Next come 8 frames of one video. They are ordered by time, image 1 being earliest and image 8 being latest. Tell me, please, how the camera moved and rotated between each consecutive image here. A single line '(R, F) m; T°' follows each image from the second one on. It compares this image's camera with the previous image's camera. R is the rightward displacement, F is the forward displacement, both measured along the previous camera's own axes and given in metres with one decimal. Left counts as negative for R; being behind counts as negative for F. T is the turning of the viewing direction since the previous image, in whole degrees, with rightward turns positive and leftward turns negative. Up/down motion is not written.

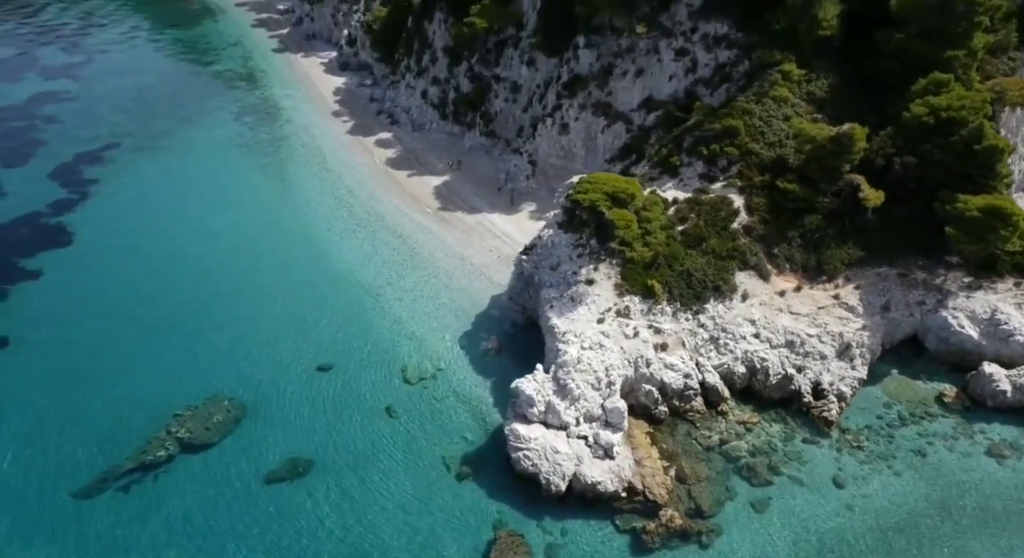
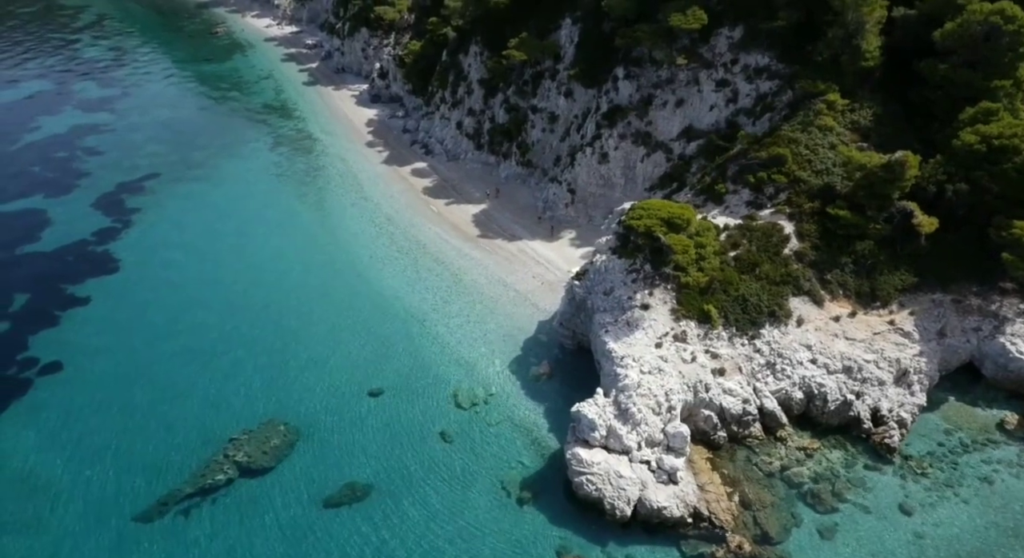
(-2.0, -0.2) m; -1°
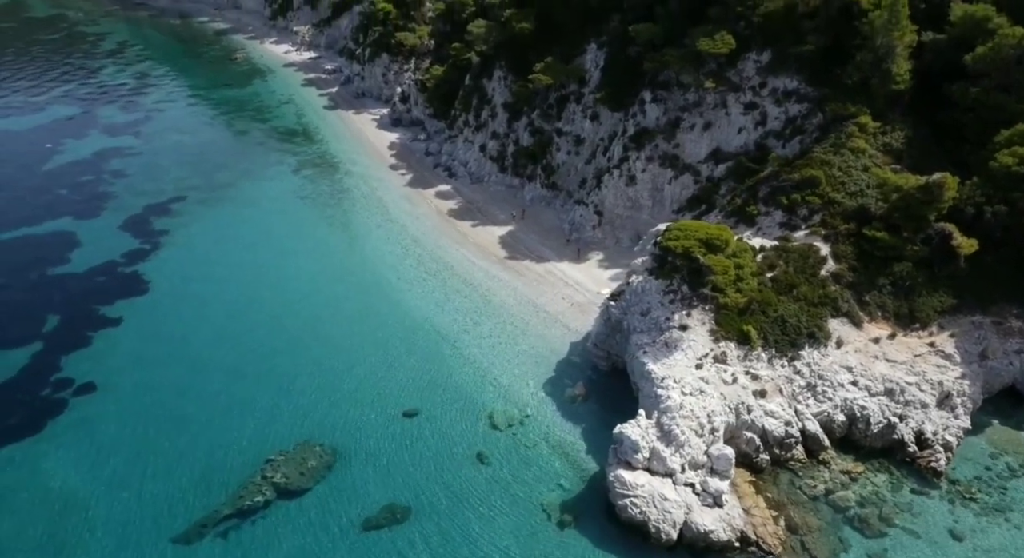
(-1.3, 0.0) m; 0°
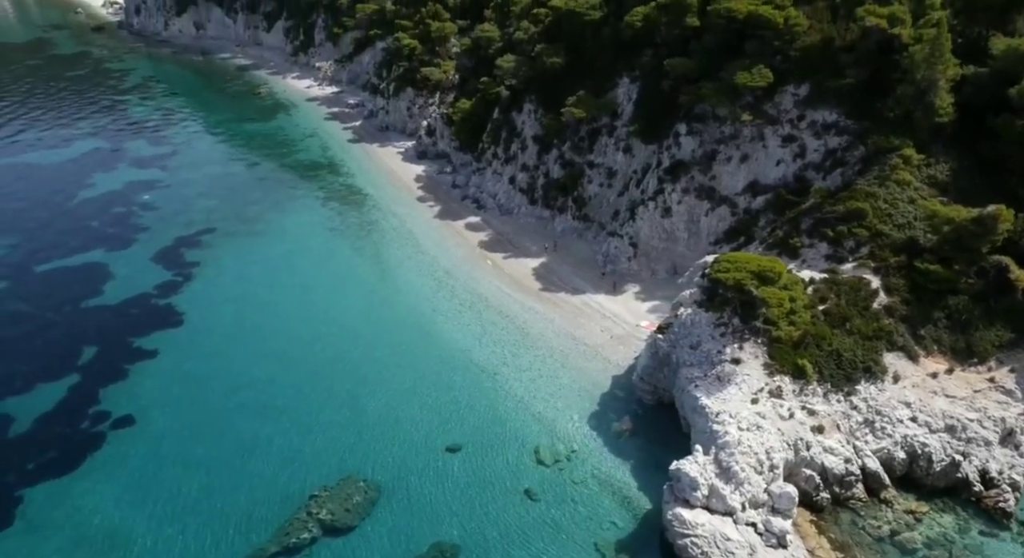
(-1.7, +0.2) m; -1°
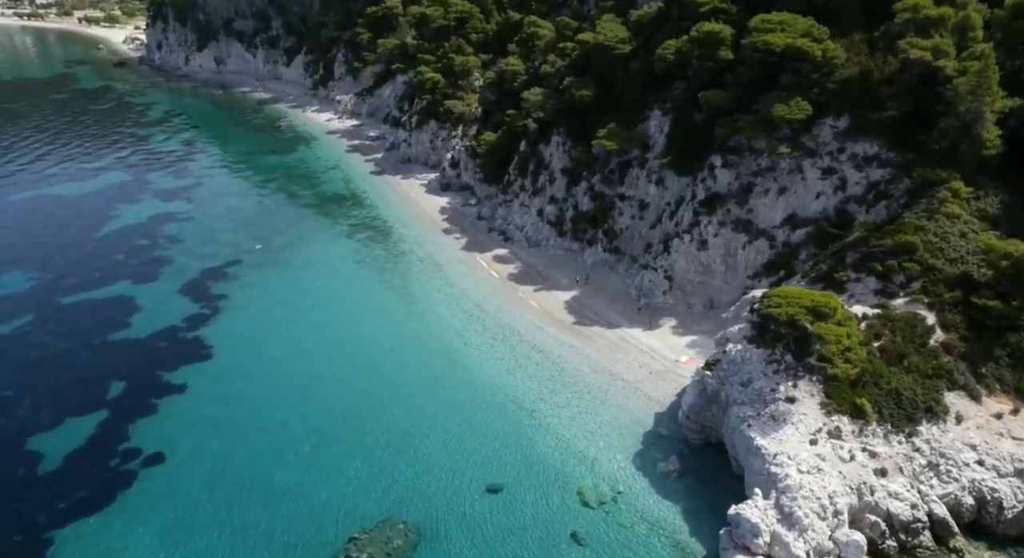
(-1.5, +0.6) m; -1°
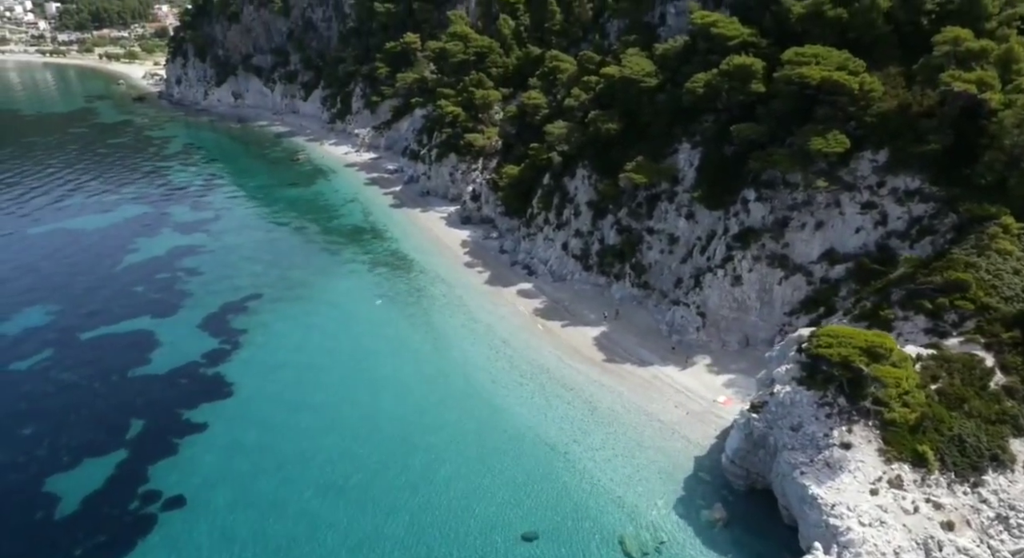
(-1.1, +0.9) m; -1°
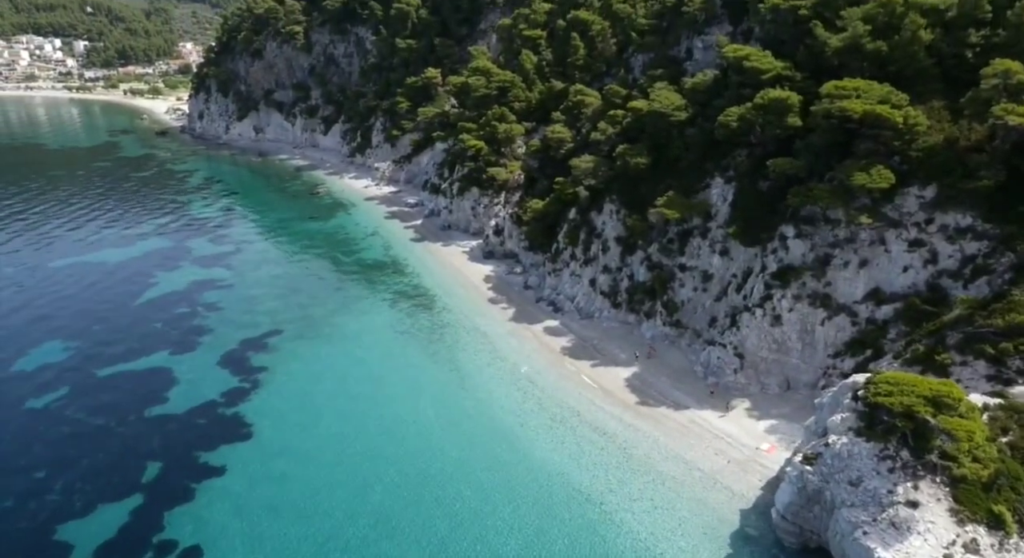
(-0.9, +1.2) m; -1°
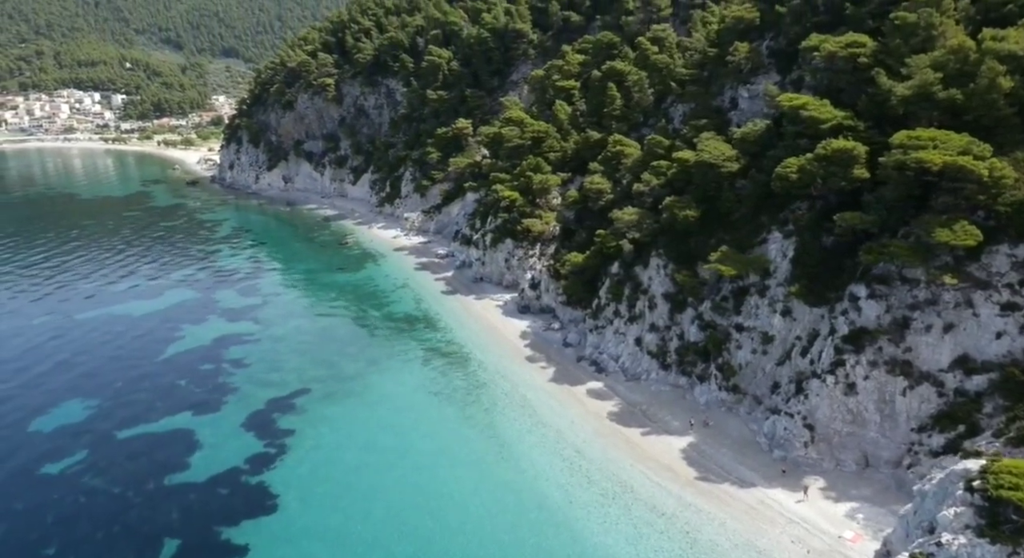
(-1.4, +2.3) m; -2°
